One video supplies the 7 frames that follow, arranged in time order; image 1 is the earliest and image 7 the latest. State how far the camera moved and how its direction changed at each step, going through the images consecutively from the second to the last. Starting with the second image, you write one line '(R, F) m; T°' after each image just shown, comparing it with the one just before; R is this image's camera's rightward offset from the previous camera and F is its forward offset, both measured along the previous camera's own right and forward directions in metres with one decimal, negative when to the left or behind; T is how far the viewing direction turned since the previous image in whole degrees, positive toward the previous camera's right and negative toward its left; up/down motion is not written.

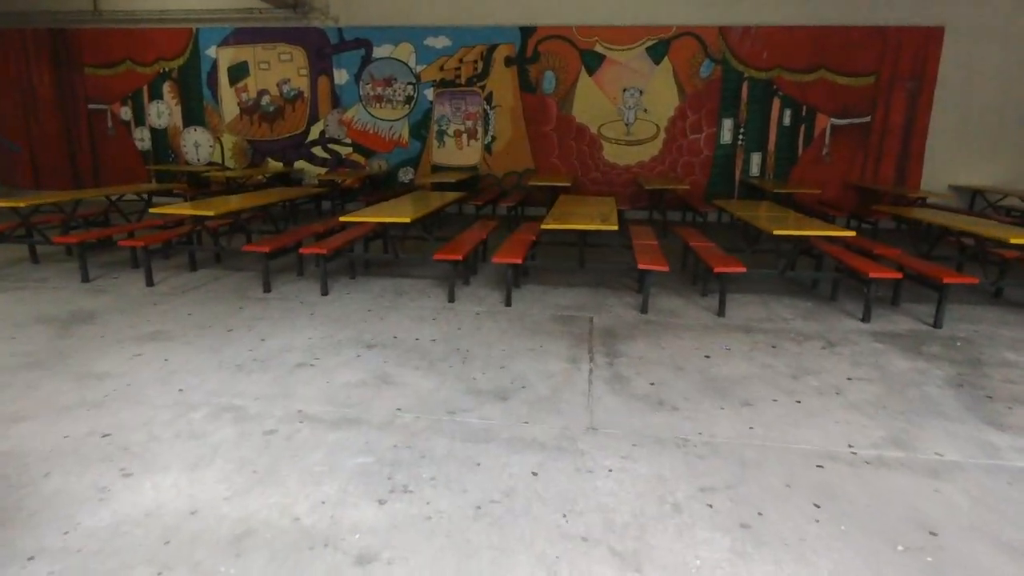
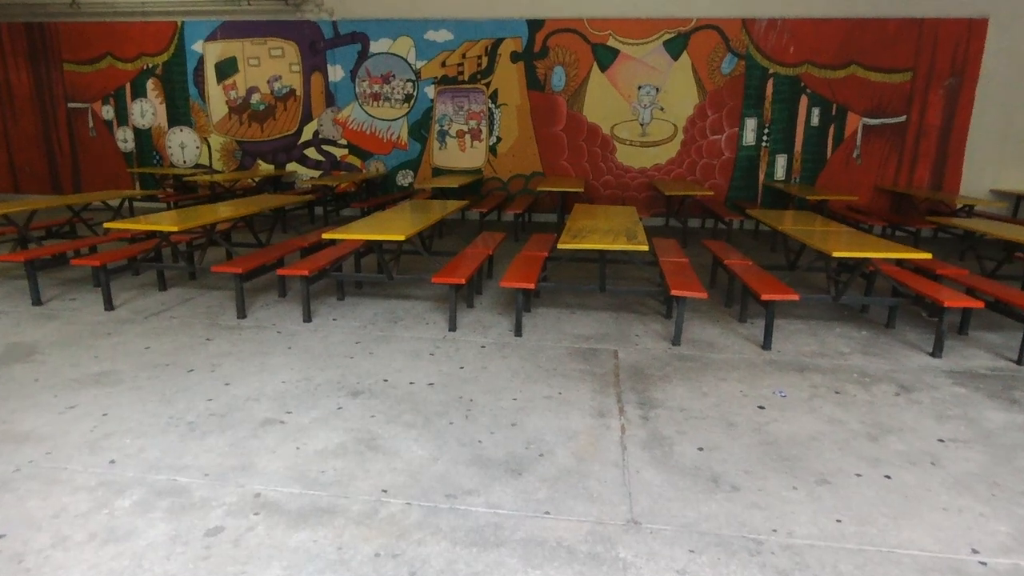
(-0.1, +0.7) m; 0°
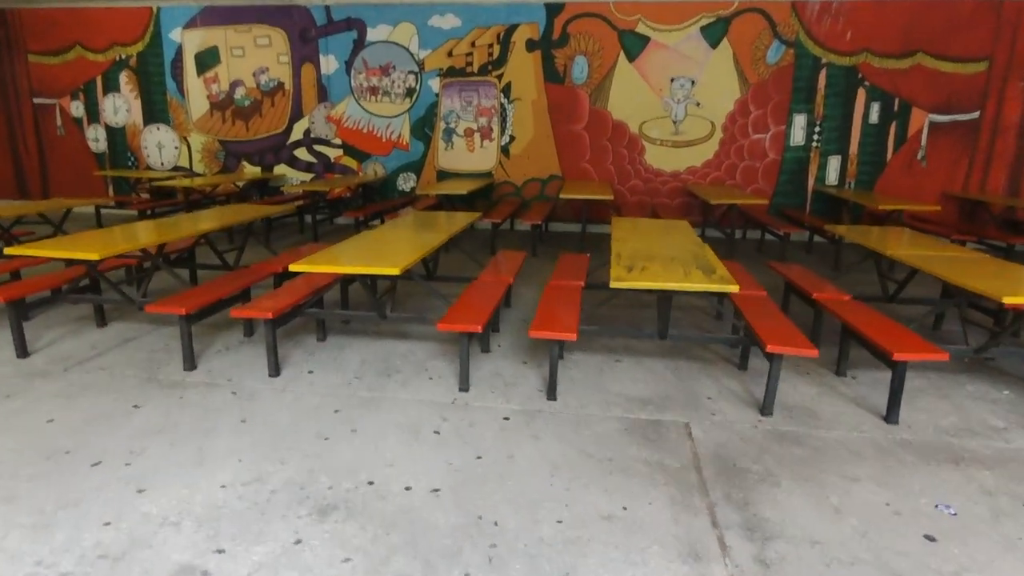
(-0.1, +1.0) m; 0°
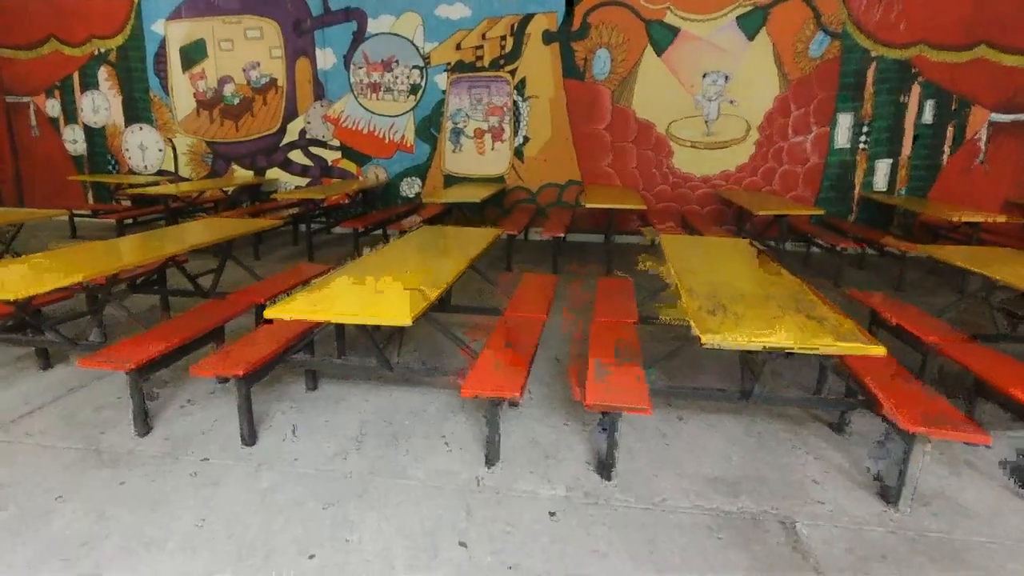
(-0.2, +0.7) m; 0°
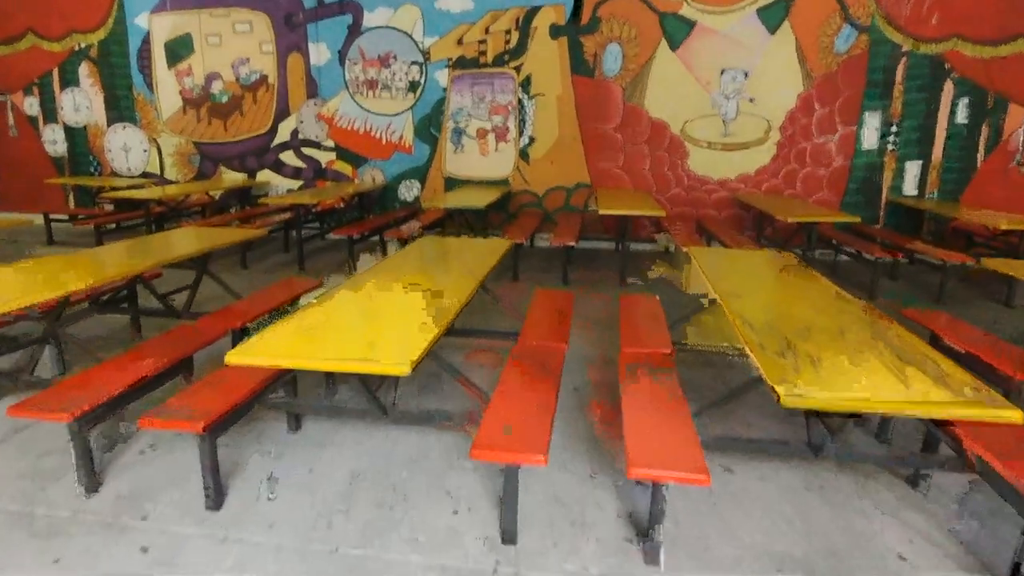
(-0.1, +0.4) m; 0°
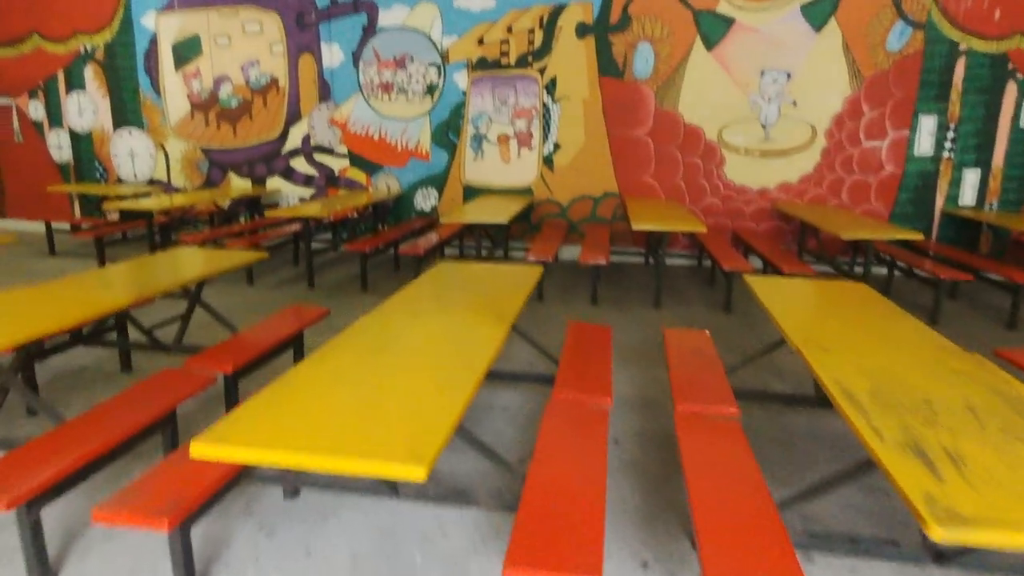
(-0.1, +0.4) m; -1°
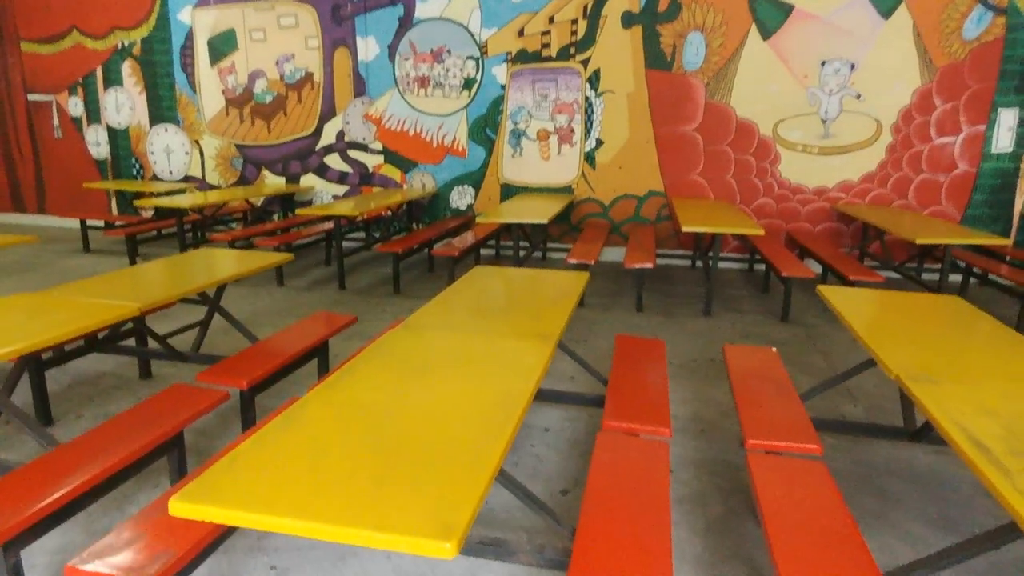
(0.0, +0.3) m; -3°
